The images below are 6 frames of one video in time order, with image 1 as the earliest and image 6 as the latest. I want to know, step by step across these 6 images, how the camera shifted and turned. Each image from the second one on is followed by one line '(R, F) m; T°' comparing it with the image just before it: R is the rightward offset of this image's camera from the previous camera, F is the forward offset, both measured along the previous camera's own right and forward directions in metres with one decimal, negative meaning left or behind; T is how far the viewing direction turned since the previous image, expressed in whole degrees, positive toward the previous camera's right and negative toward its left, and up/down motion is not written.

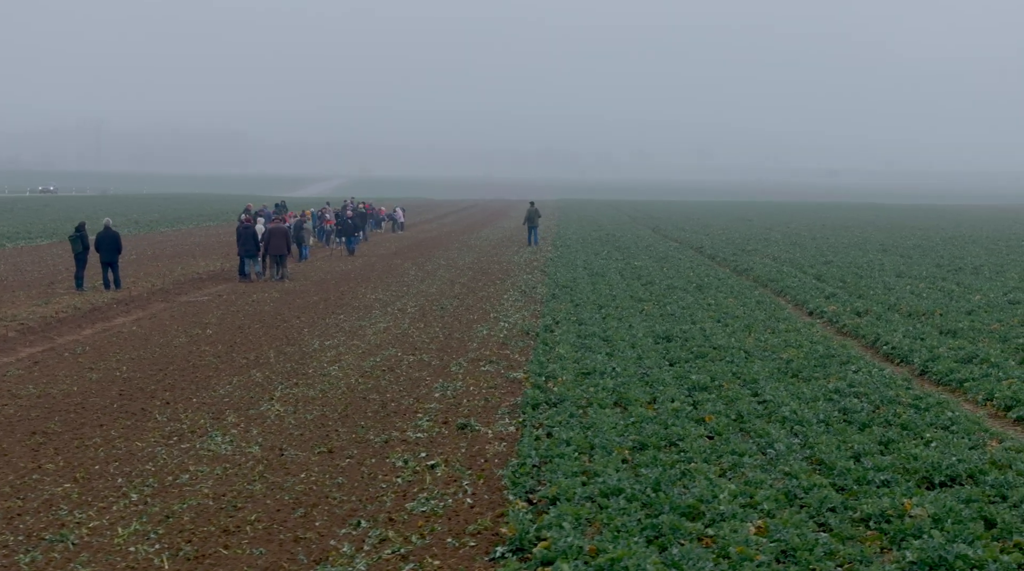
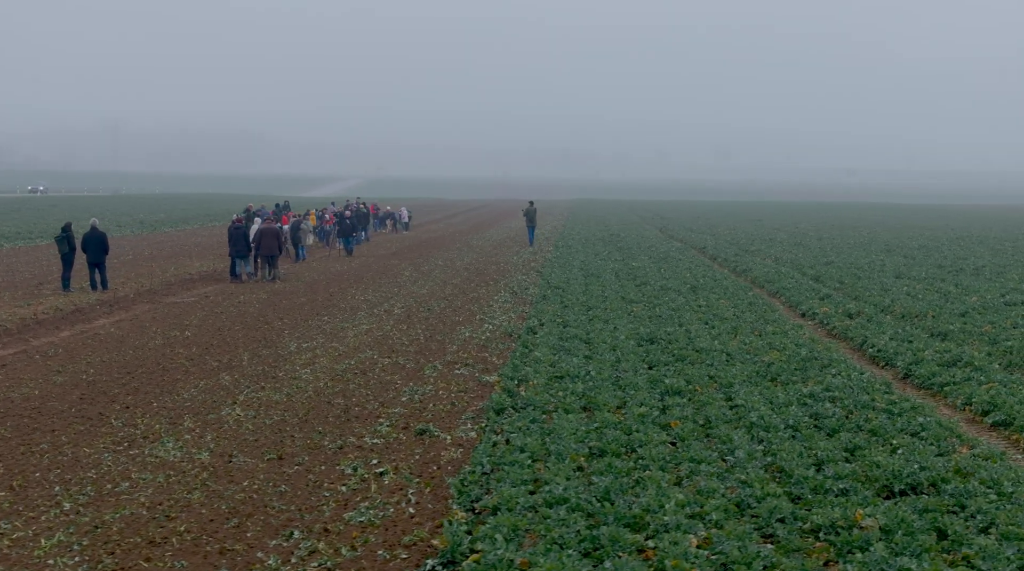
(+0.4, +0.2) m; 0°
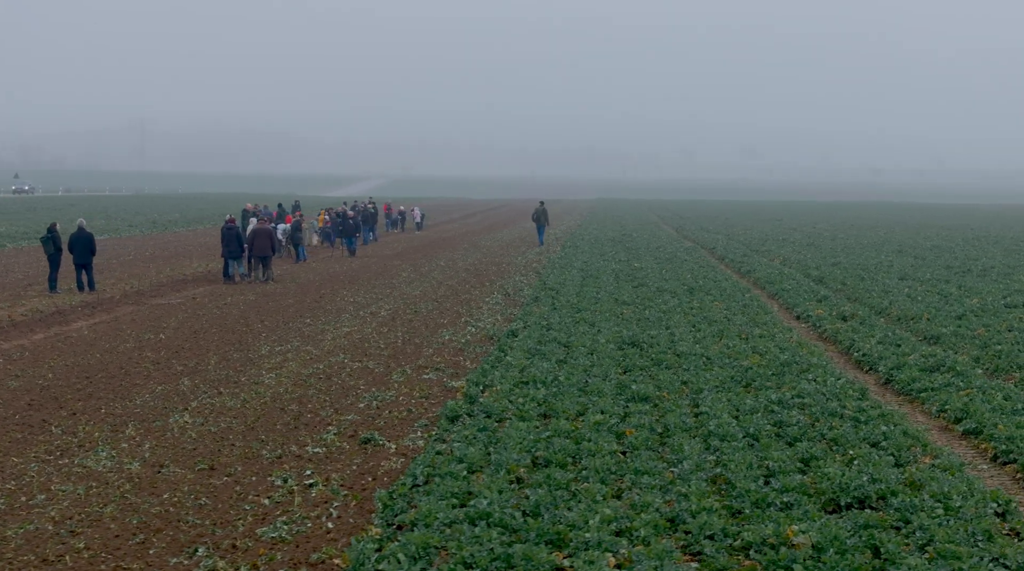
(+0.6, +0.3) m; 0°
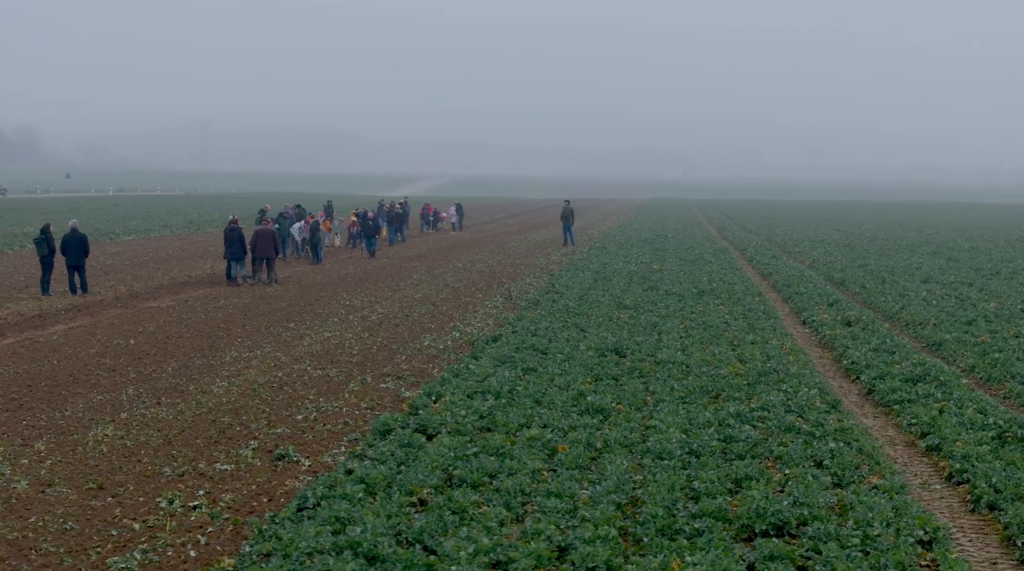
(+1.0, +0.5) m; -1°
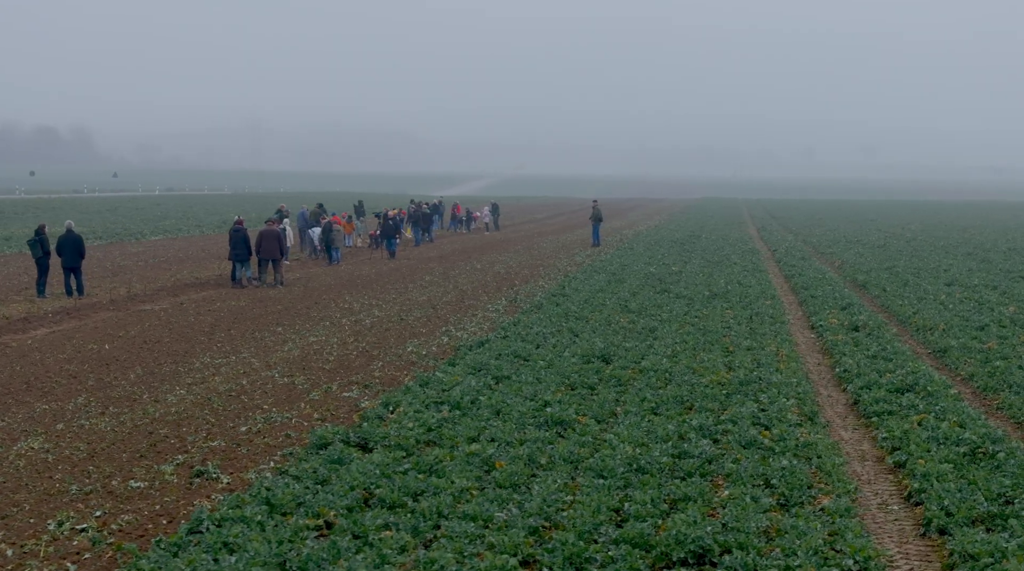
(+0.9, +0.5) m; -1°
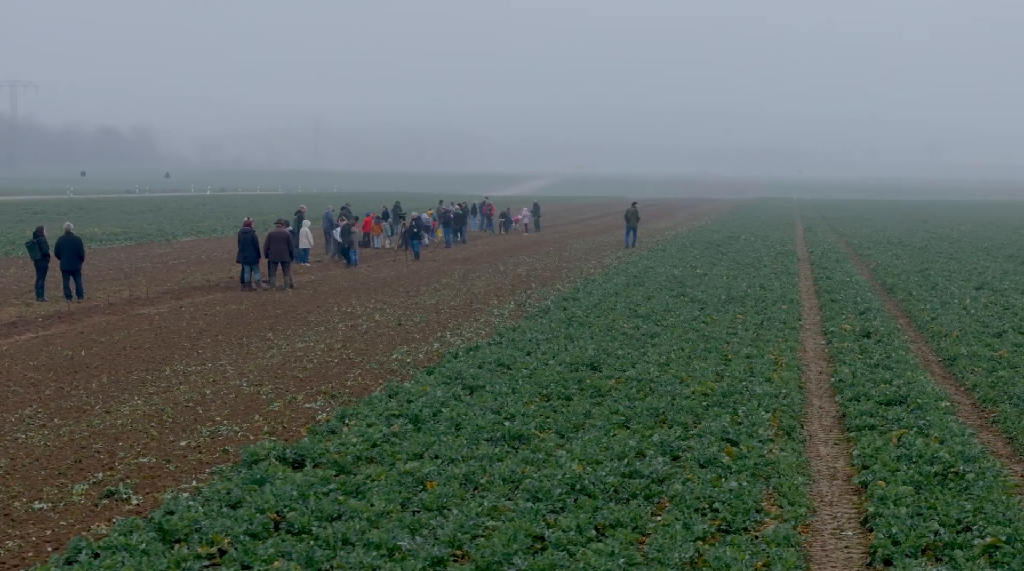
(+0.9, +0.5) m; -2°
